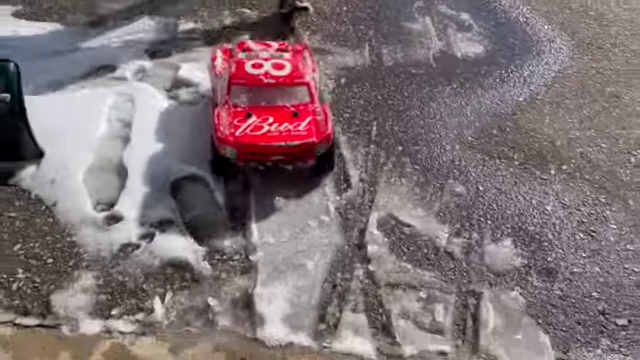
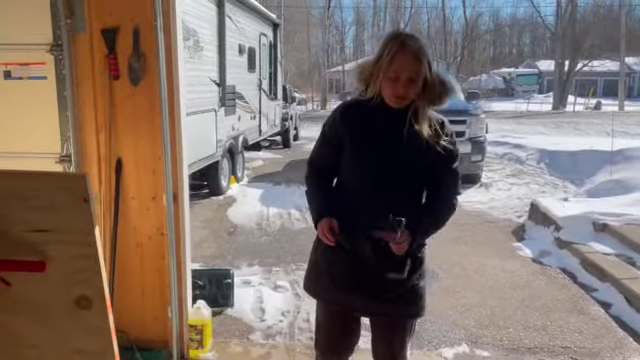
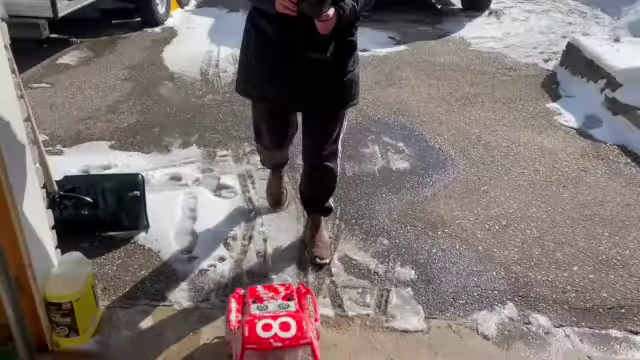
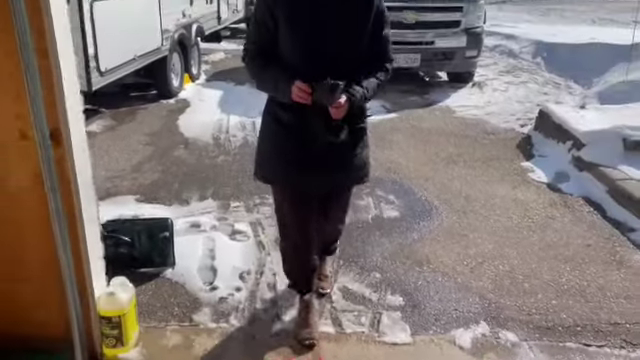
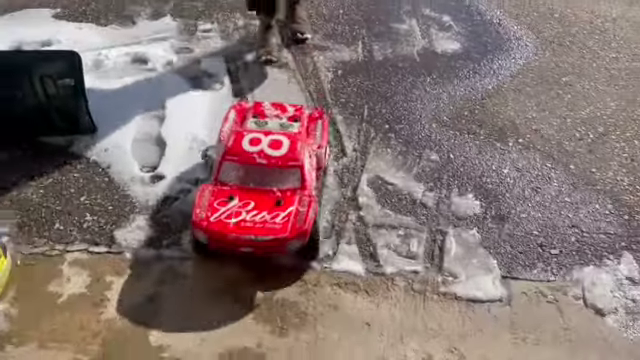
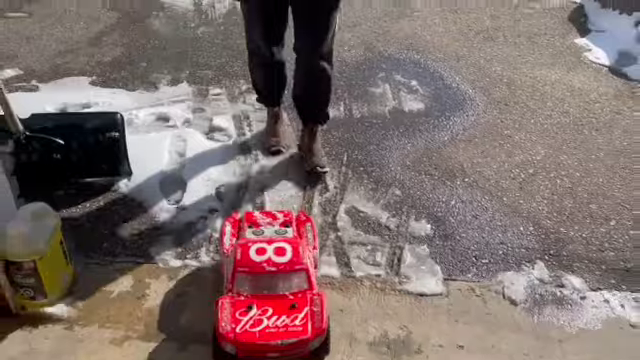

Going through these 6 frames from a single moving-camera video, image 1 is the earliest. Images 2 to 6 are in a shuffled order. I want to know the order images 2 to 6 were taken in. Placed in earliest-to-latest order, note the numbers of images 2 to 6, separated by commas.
5, 6, 3, 4, 2
